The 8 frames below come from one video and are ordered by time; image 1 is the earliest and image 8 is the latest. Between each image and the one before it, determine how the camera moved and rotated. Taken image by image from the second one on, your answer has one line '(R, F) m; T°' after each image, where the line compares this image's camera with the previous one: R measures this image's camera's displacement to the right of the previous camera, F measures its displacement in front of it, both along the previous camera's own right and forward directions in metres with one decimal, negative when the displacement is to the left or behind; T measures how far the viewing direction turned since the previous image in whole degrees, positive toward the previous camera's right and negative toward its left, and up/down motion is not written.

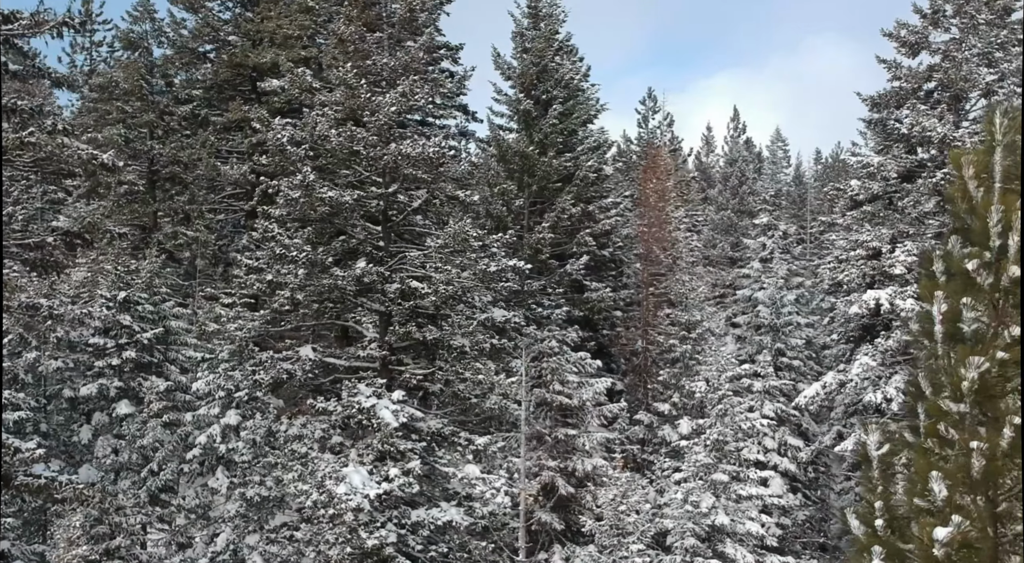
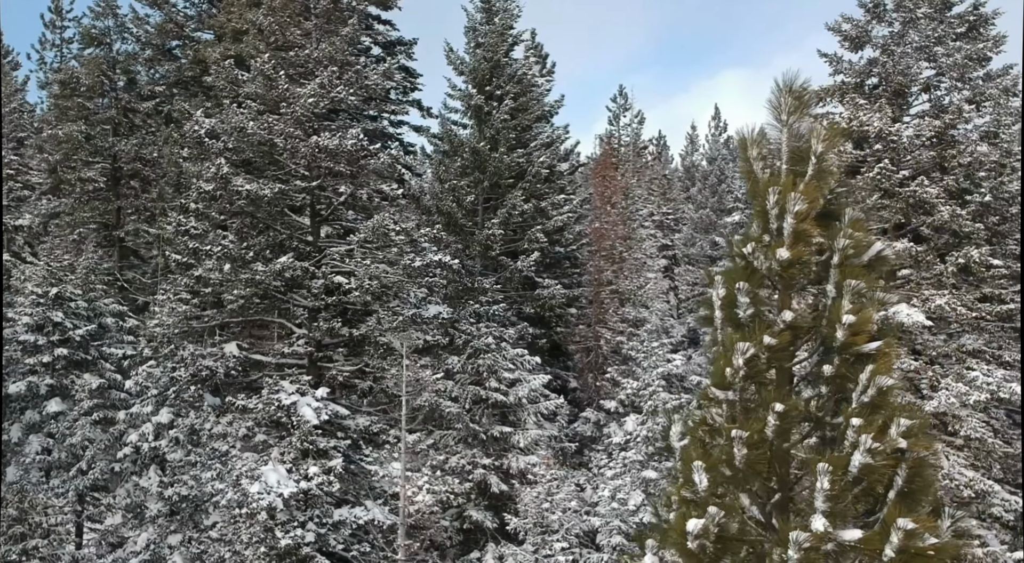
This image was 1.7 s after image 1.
(+1.1, +0.2) m; +1°
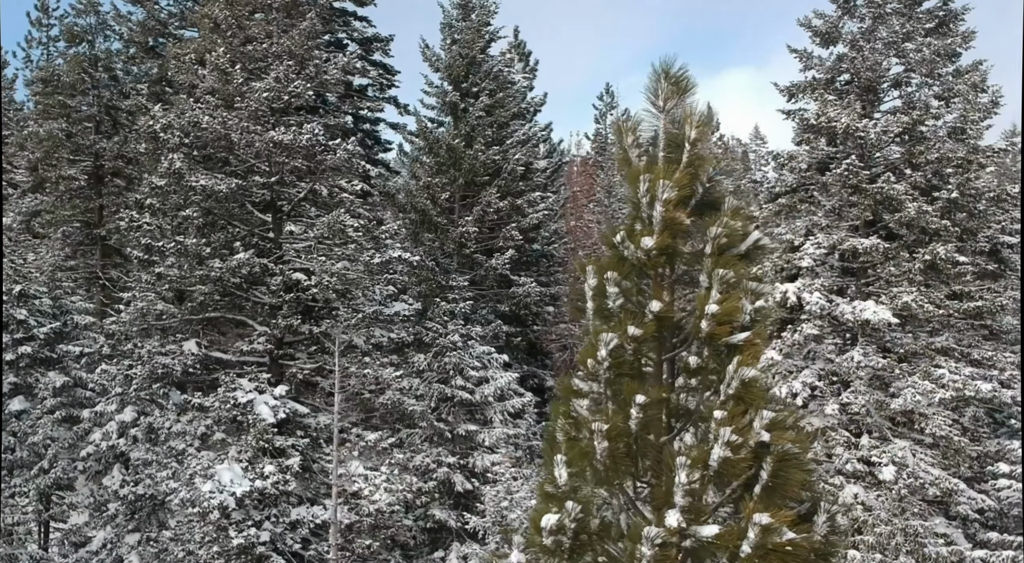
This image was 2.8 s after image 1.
(+0.6, +0.1) m; 0°
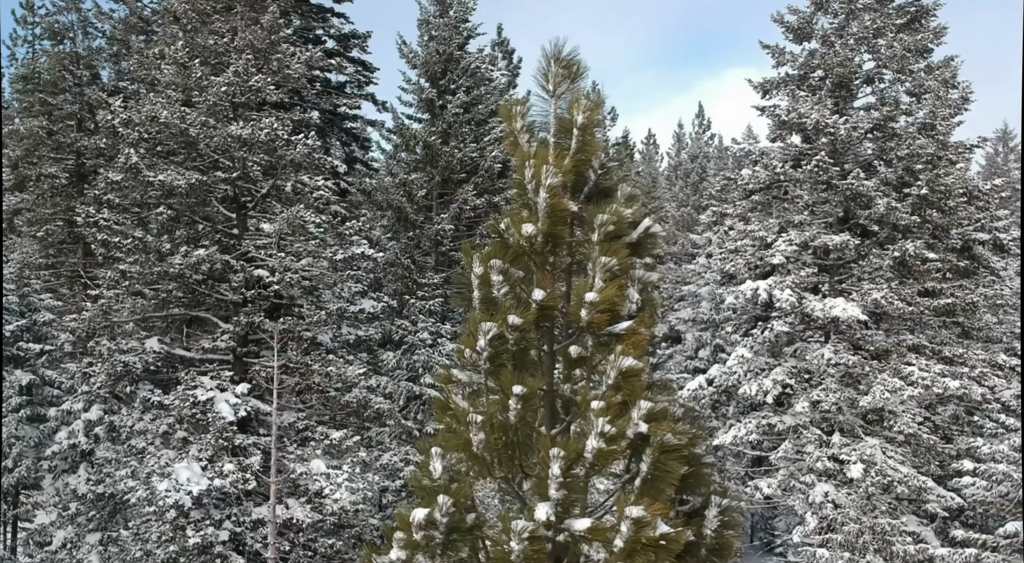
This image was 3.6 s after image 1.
(+0.5, +0.1) m; 0°
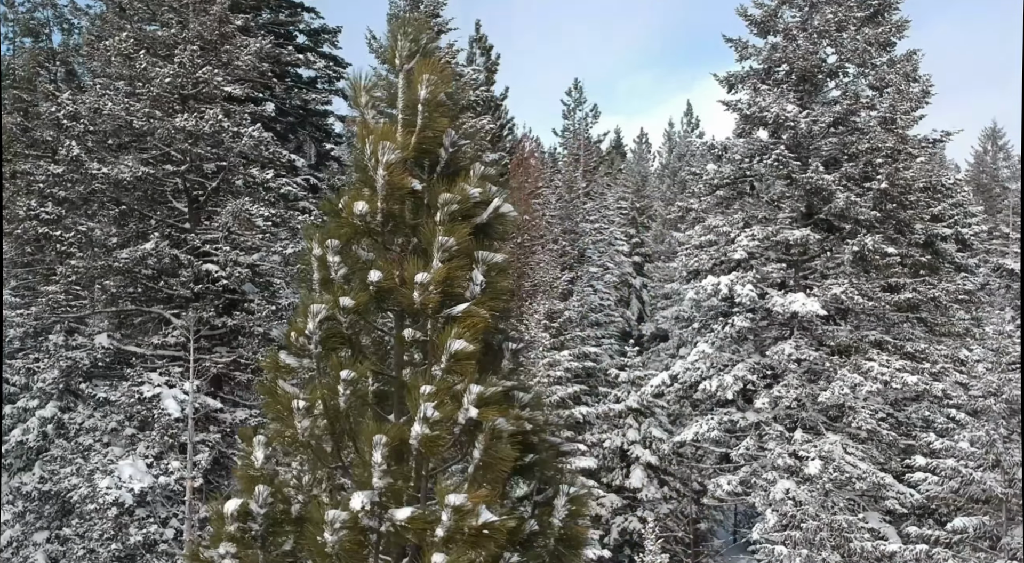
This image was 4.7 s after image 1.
(+0.6, +0.2) m; 0°
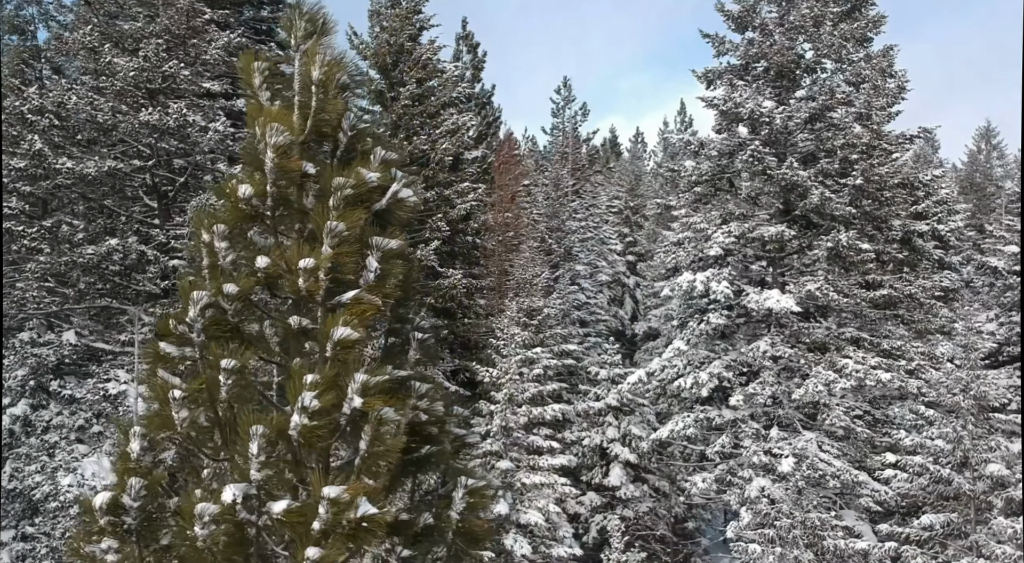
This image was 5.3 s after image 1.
(+0.4, +0.1) m; 0°
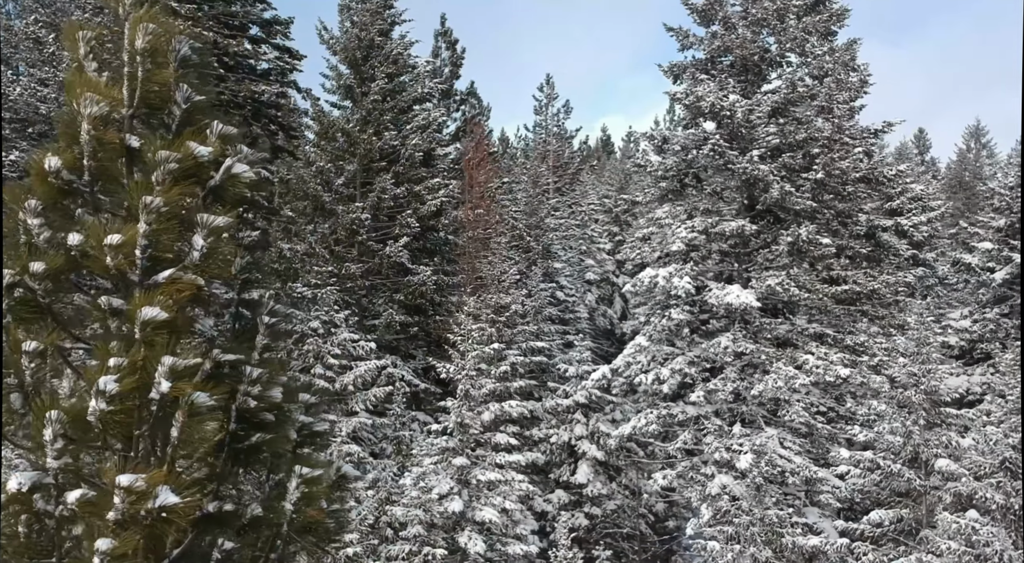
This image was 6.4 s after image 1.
(+0.6, +0.2) m; 0°
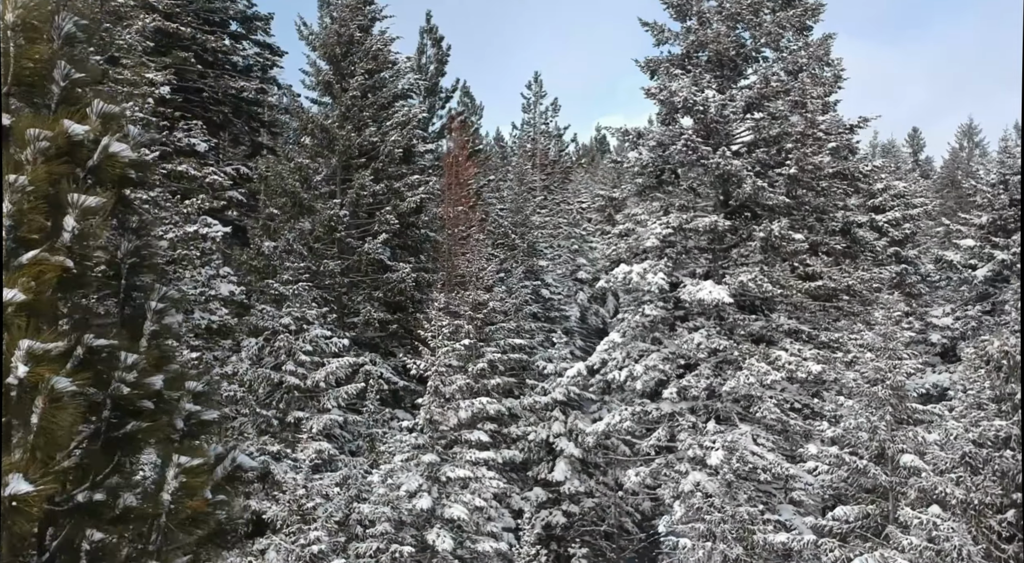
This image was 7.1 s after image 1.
(+0.4, +0.1) m; 0°
